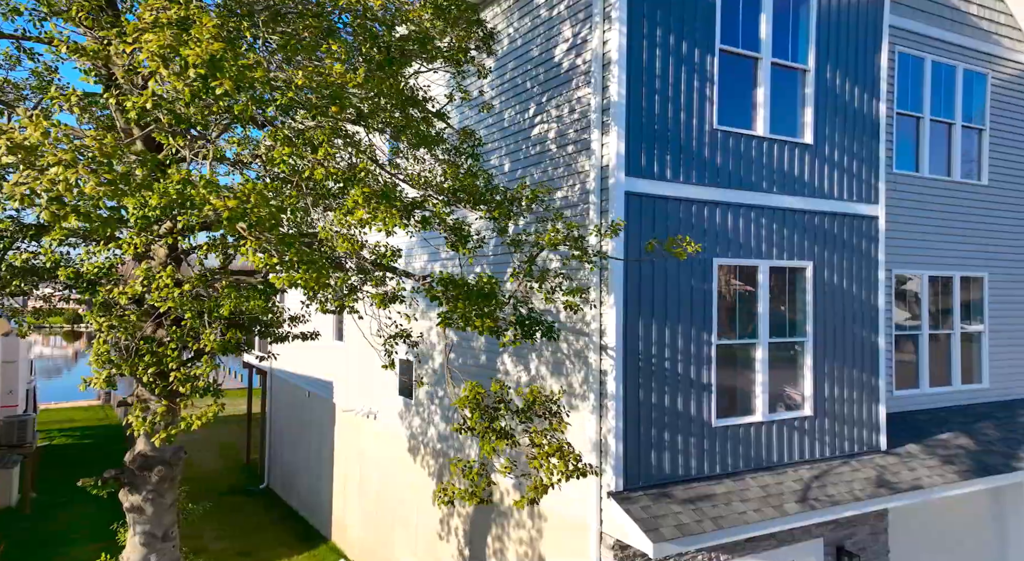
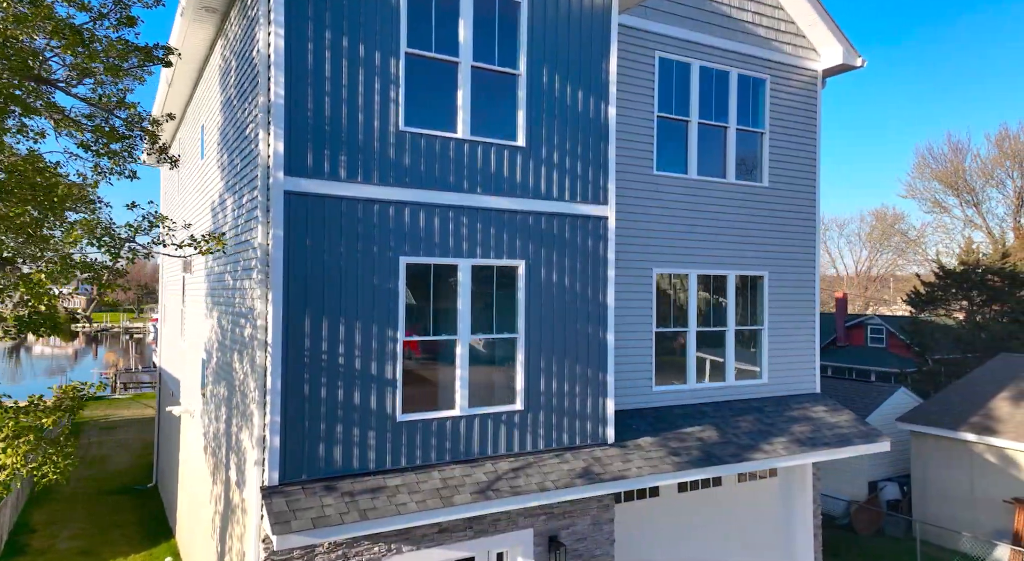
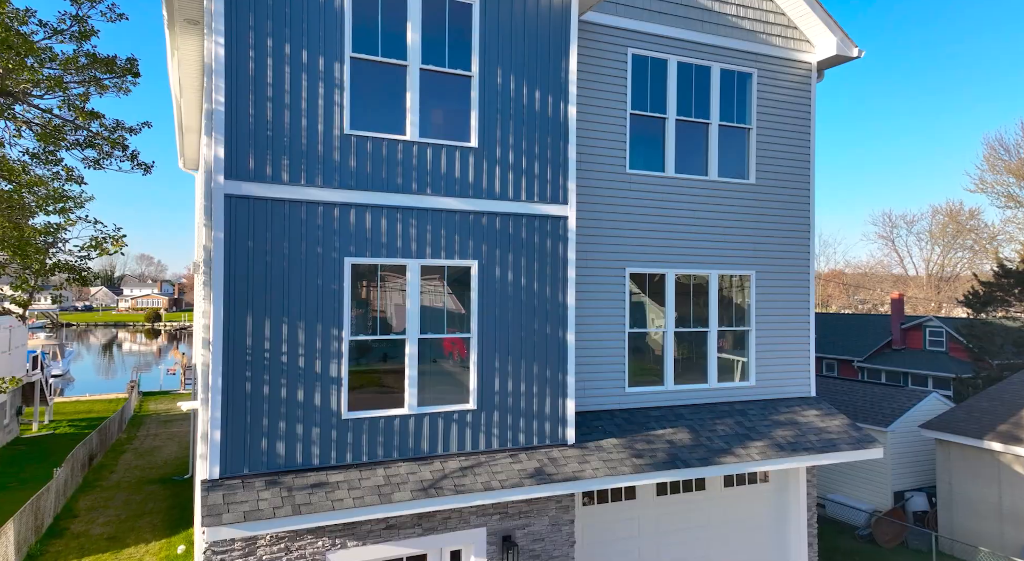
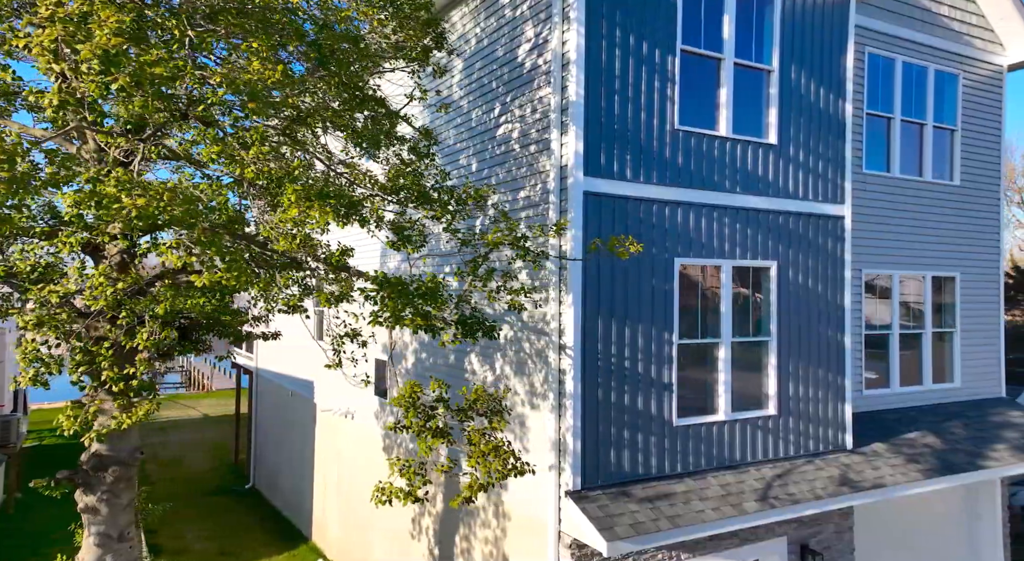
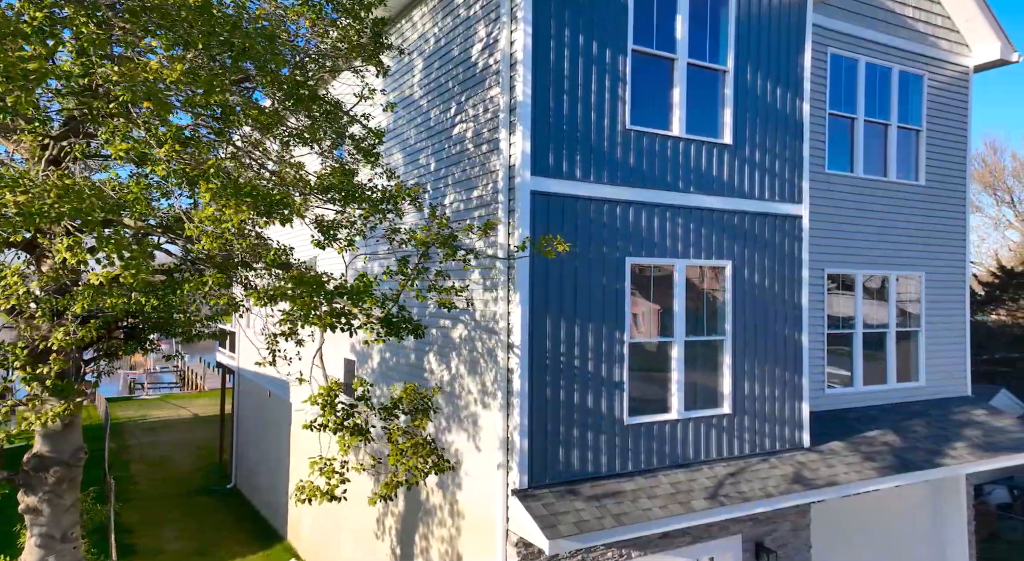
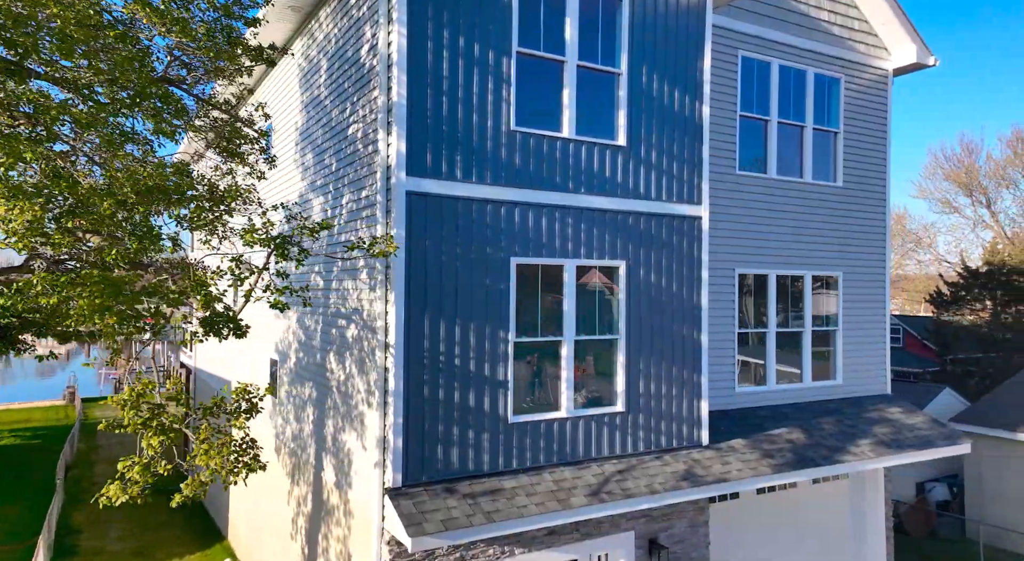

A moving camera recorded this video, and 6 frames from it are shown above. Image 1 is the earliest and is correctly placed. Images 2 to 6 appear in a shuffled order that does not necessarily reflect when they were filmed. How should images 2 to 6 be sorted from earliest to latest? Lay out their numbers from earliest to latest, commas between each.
4, 5, 6, 2, 3
